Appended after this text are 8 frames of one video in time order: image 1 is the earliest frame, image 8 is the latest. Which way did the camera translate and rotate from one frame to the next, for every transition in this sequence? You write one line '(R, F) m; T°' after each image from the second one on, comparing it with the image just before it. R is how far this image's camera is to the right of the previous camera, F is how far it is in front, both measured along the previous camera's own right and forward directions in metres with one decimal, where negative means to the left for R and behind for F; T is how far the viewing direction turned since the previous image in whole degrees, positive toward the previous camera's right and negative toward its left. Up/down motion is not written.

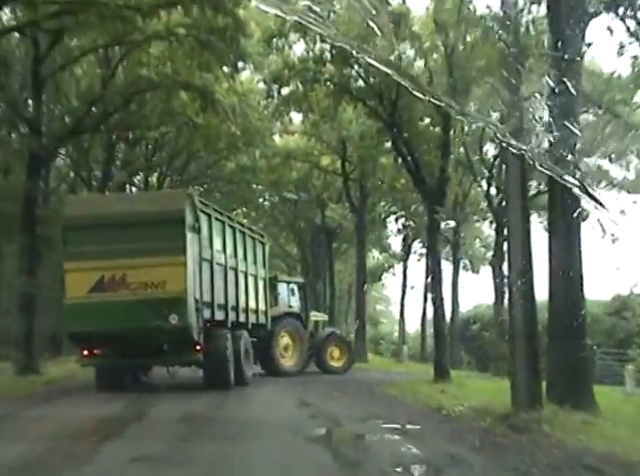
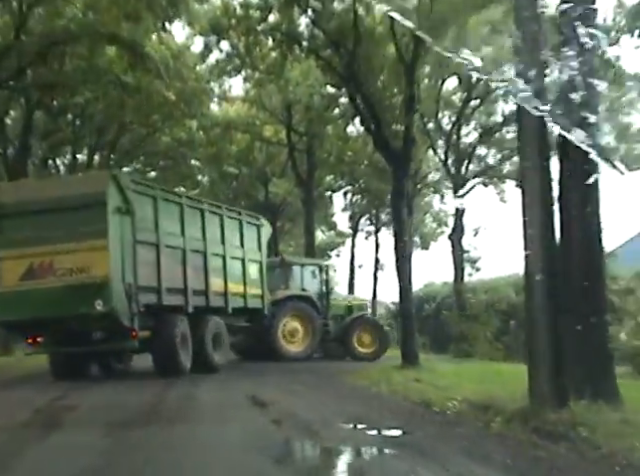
(-0.2, +2.5) m; +5°
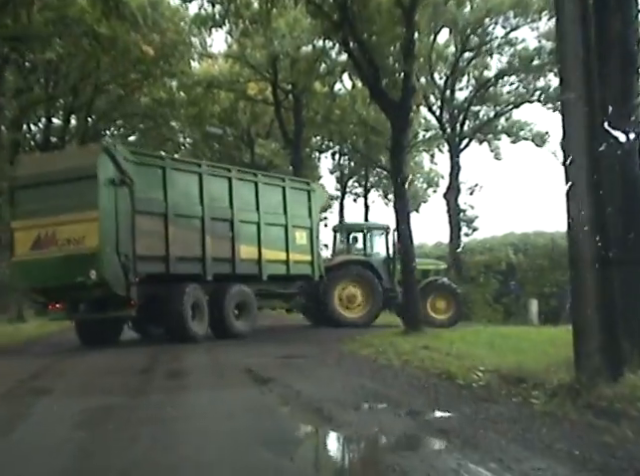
(-0.3, +1.1) m; +1°
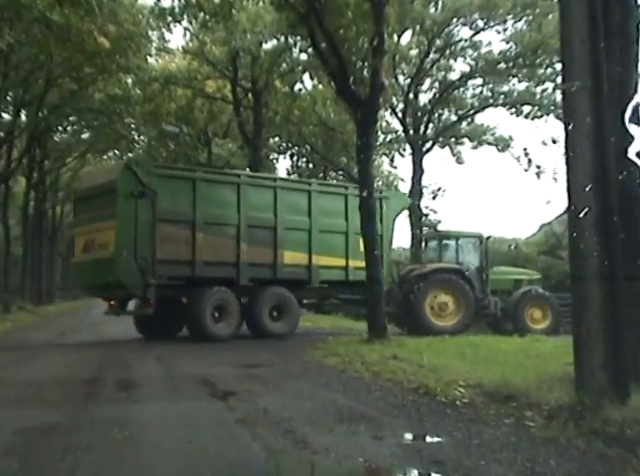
(-0.2, +0.8) m; +4°
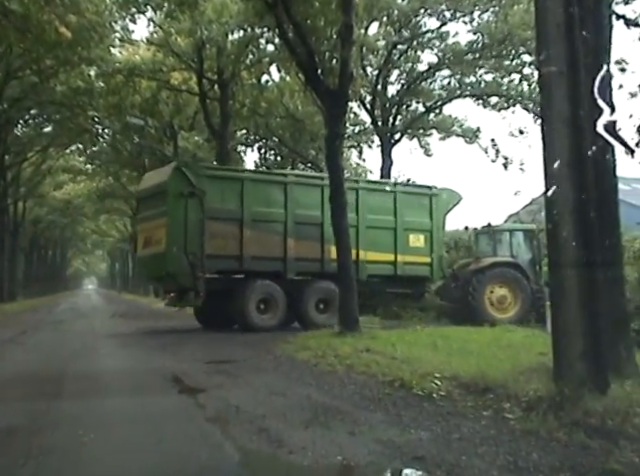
(0.0, +0.2) m; +3°
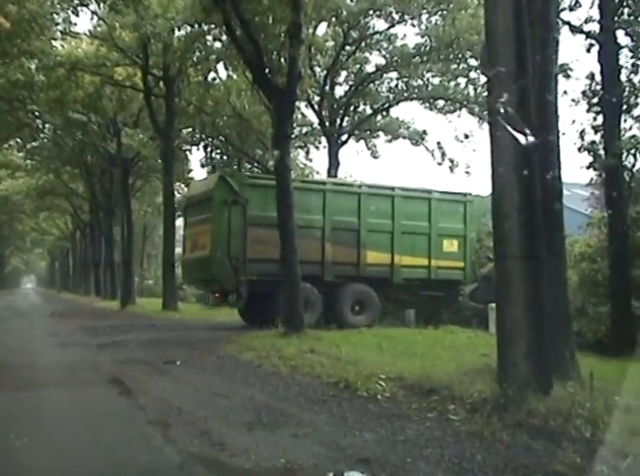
(0.0, +0.1) m; +4°
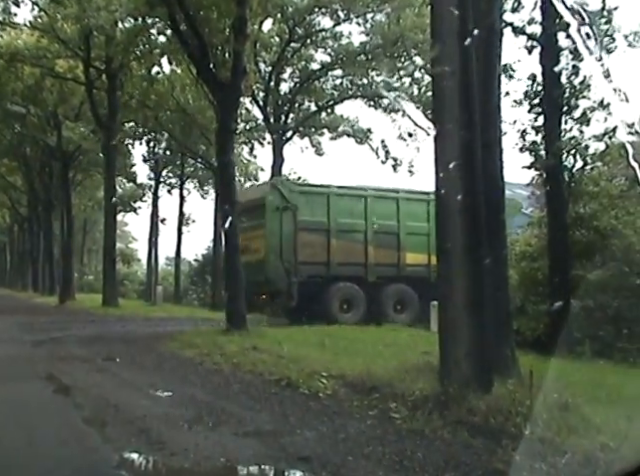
(0.0, +0.1) m; +5°
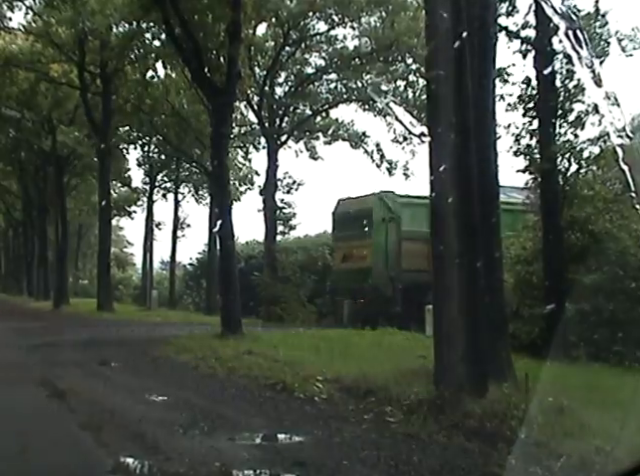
(0.0, 0.0) m; 0°
